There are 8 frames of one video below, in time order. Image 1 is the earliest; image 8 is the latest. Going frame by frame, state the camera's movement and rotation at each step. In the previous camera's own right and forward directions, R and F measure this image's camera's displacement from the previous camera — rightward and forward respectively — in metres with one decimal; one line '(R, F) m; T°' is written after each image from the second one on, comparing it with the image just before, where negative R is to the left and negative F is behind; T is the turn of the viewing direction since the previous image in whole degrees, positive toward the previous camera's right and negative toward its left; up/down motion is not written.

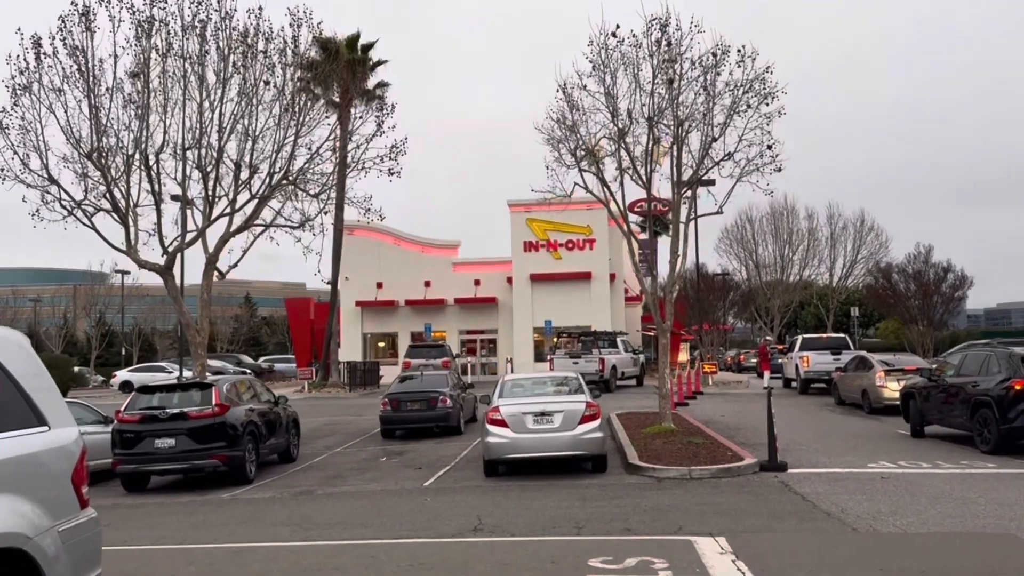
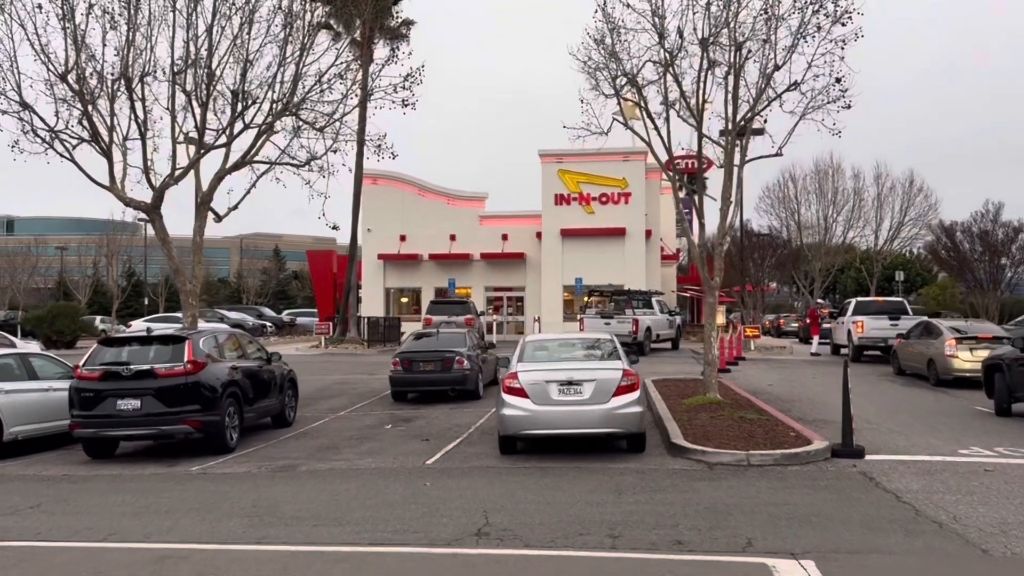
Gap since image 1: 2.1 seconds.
(+0.1, +2.0) m; -2°
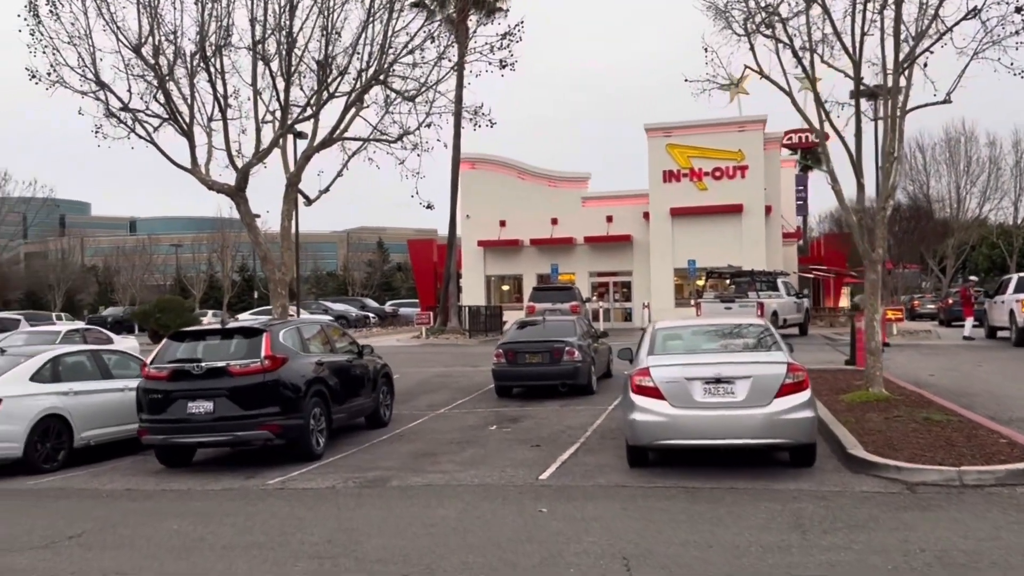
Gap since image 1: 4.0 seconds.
(-0.3, +1.8) m; -7°
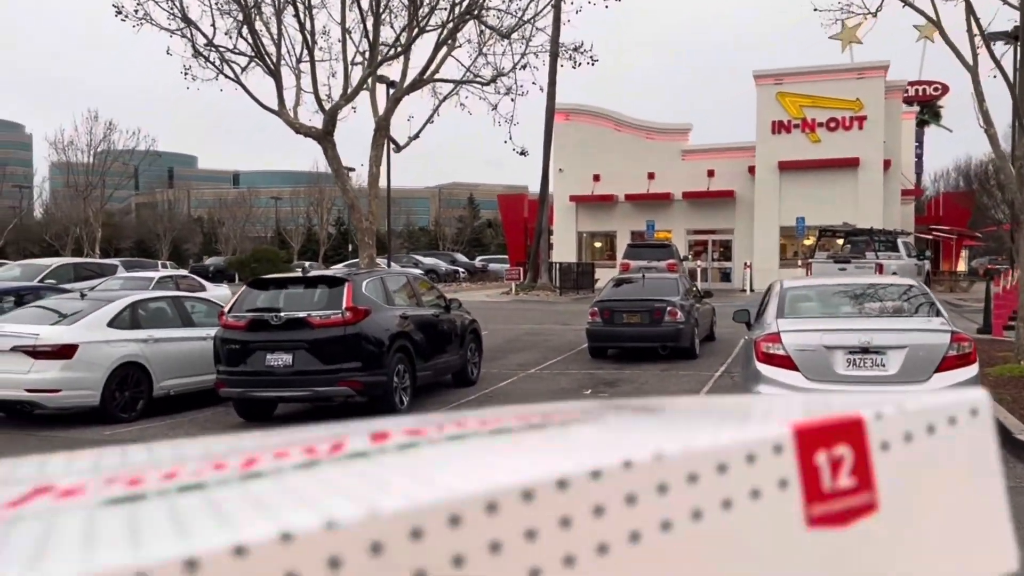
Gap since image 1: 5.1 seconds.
(-0.2, +1.0) m; -6°
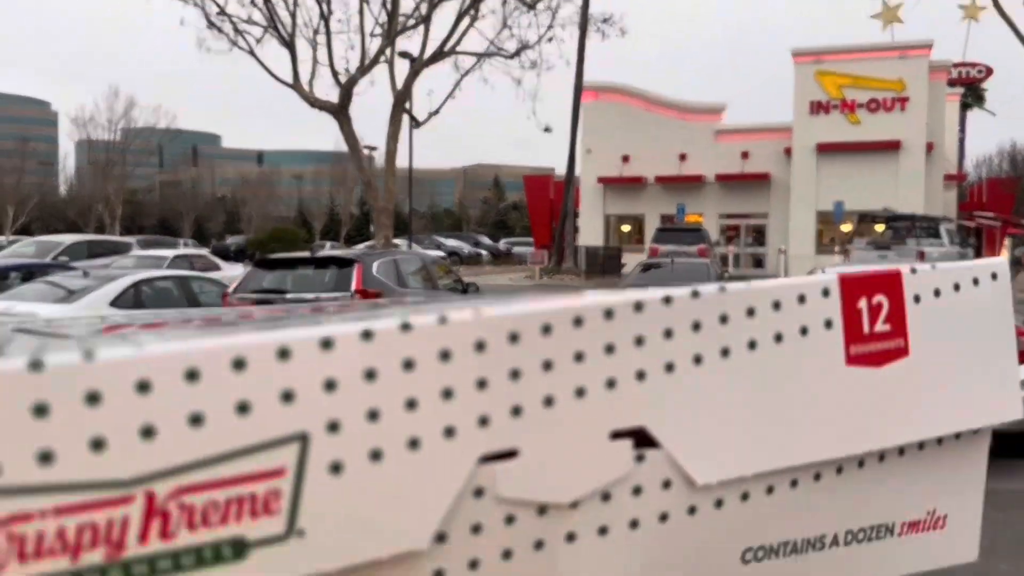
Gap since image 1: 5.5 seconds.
(0.0, +0.7) m; -2°
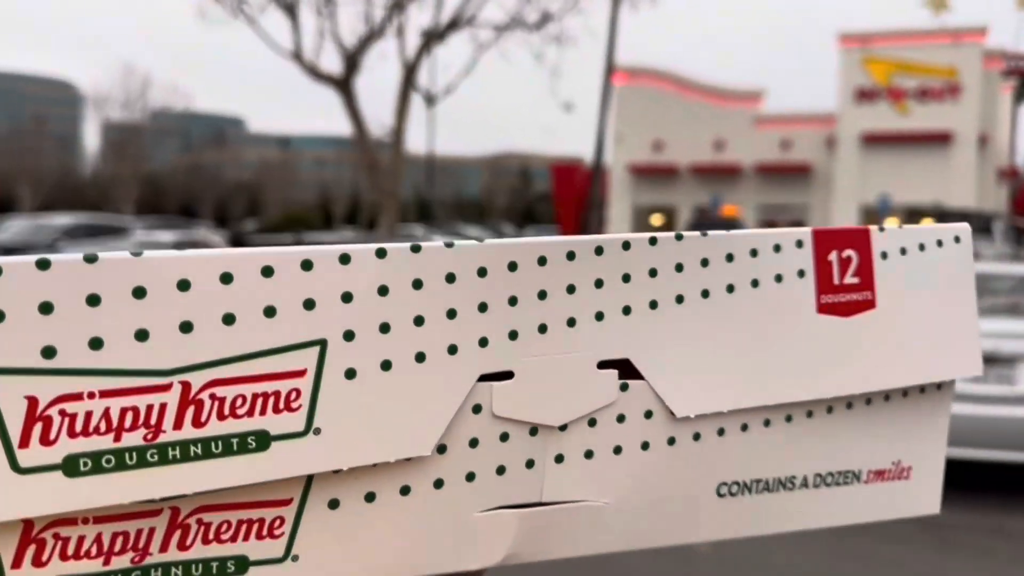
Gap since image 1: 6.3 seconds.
(+0.1, +1.3) m; -2°
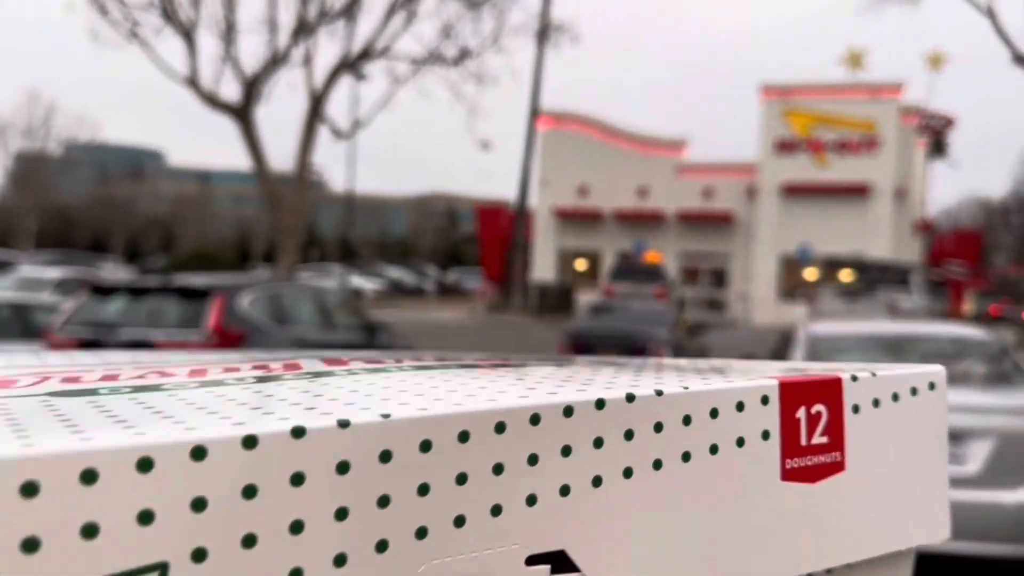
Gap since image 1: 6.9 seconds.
(+0.3, +0.8) m; +5°
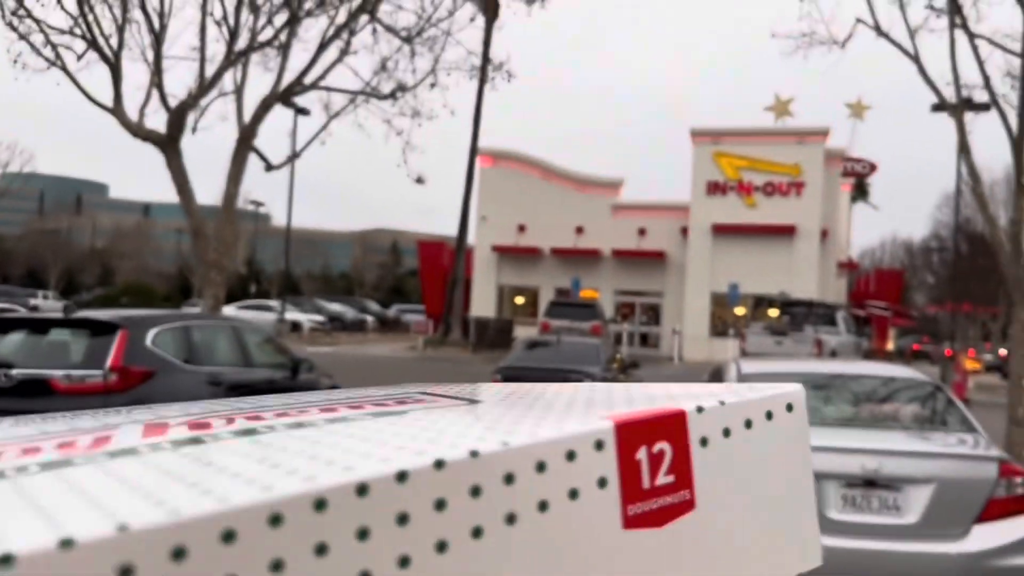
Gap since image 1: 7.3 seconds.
(+0.2, -0.2) m; +4°
